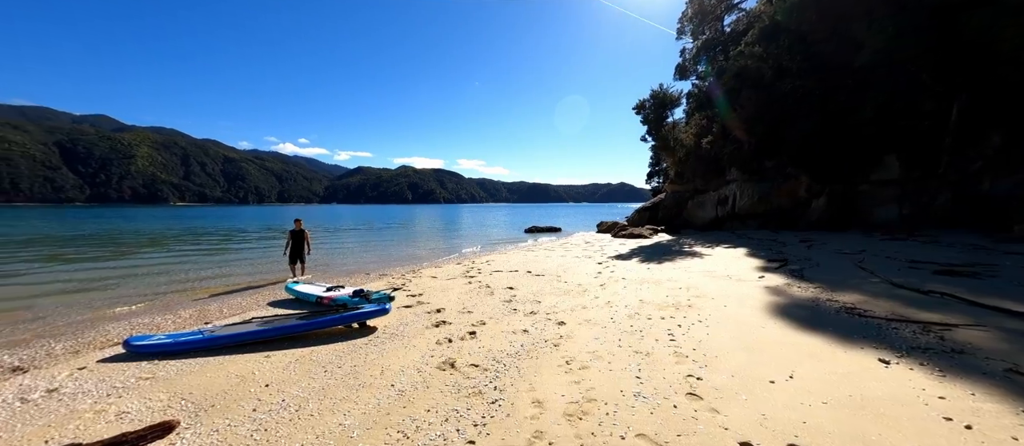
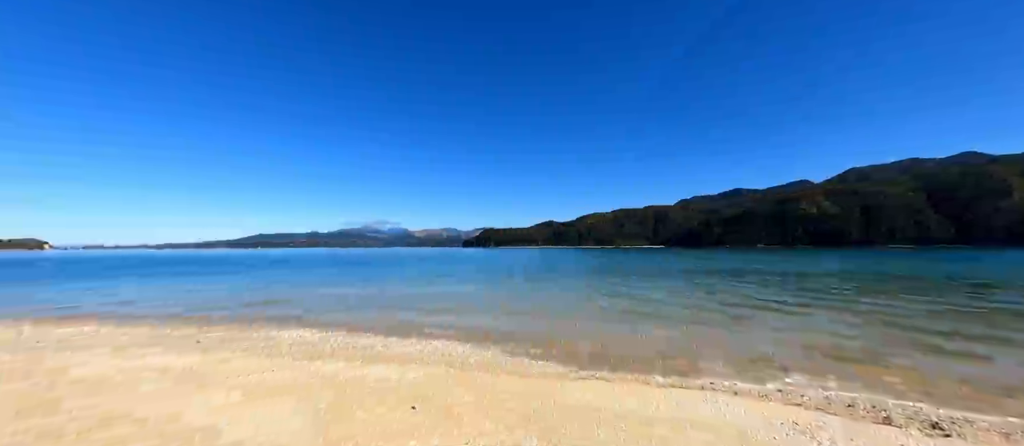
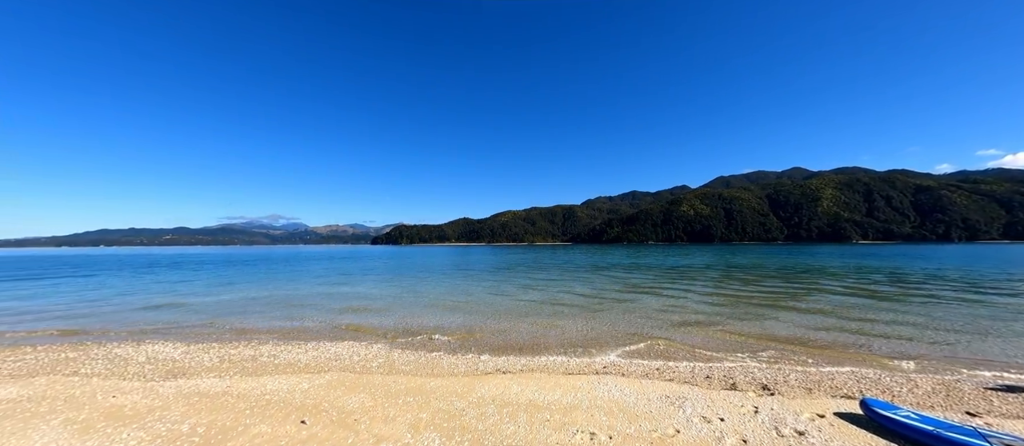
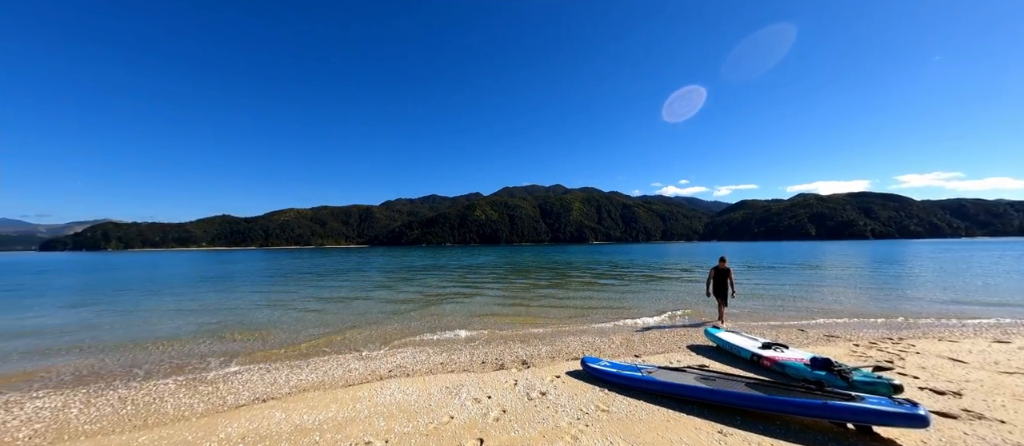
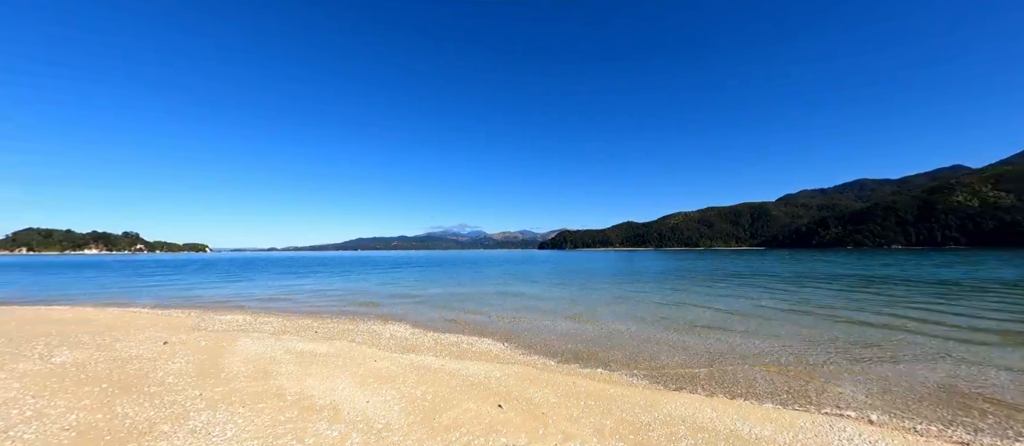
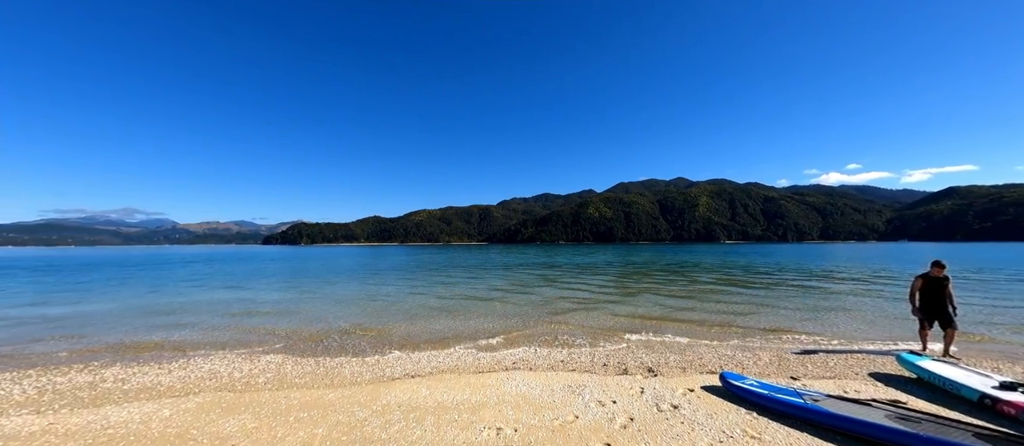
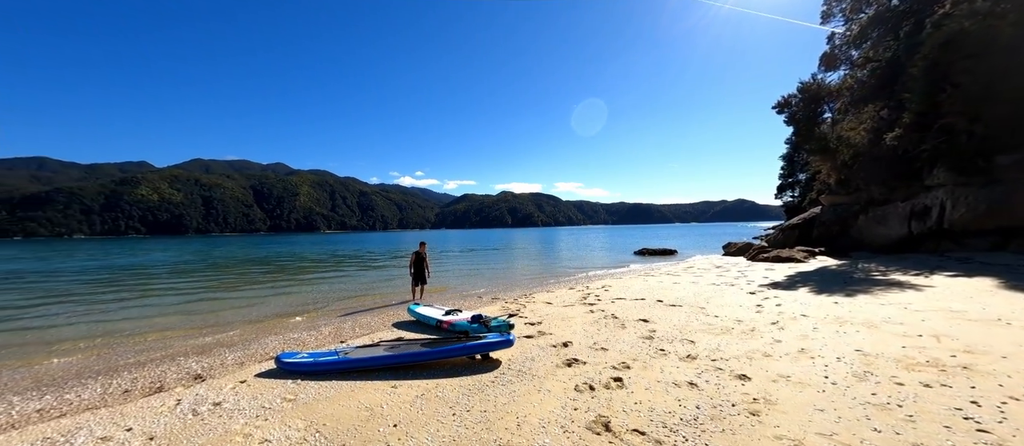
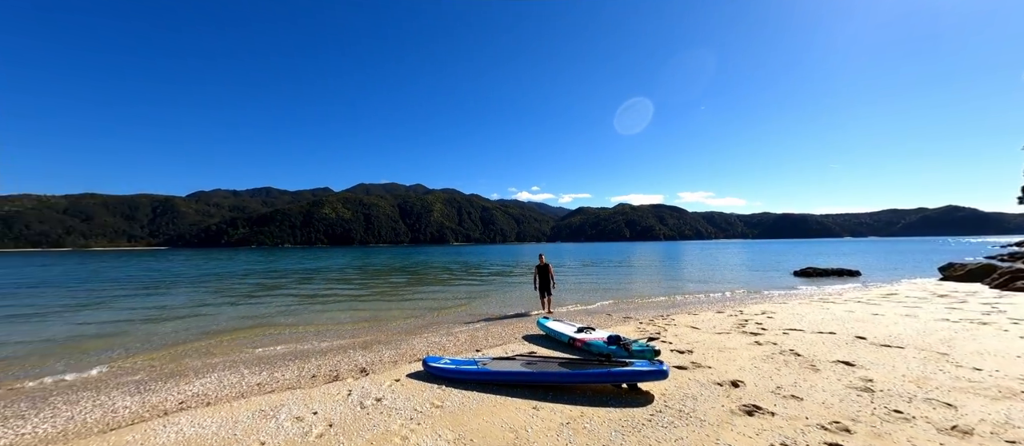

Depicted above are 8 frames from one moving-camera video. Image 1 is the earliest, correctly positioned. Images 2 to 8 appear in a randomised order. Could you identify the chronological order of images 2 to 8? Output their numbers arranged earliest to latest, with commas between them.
7, 8, 4, 6, 3, 2, 5
